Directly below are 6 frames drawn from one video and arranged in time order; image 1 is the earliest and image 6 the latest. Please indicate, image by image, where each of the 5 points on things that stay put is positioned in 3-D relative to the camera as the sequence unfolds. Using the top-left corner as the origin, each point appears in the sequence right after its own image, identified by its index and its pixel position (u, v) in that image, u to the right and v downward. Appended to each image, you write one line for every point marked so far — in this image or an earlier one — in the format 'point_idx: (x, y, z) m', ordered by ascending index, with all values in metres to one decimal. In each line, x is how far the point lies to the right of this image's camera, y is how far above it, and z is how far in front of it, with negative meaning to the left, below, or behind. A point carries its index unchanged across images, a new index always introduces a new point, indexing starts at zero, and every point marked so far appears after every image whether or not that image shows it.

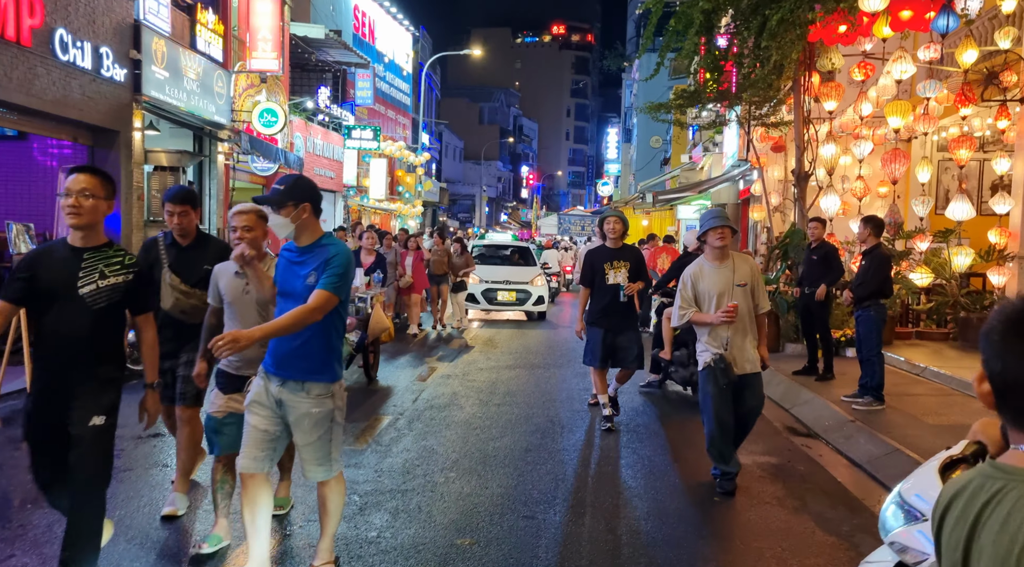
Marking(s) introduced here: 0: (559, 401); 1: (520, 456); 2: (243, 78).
0: (+0.4, -1.1, +7.9) m
1: (+0.1, -1.1, +5.8) m
2: (-4.5, +3.4, +14.8) m
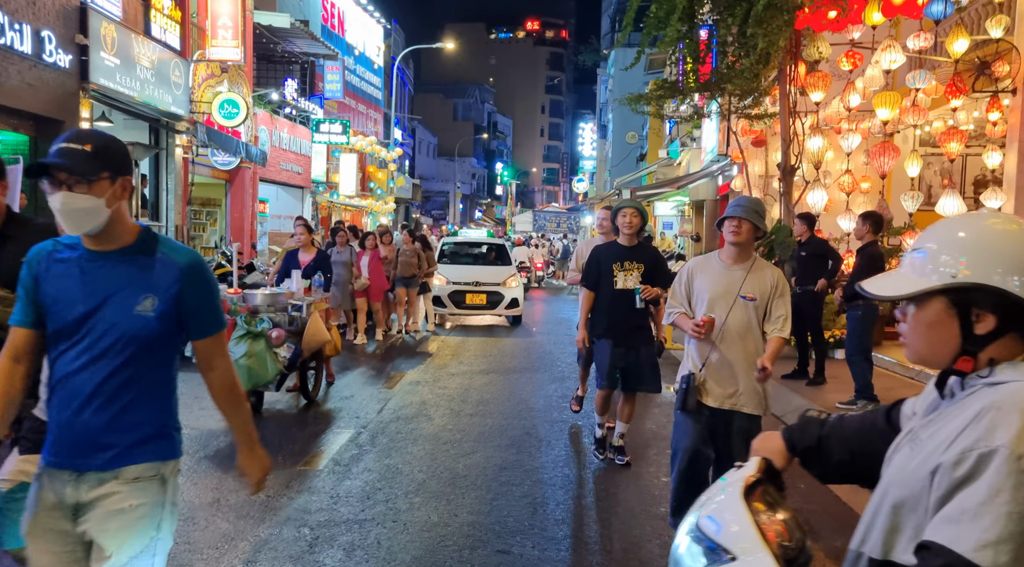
0: (+0.2, -1.1, +7.4) m
1: (-0.1, -1.2, +5.3) m
2: (-4.9, +3.4, +14.1) m
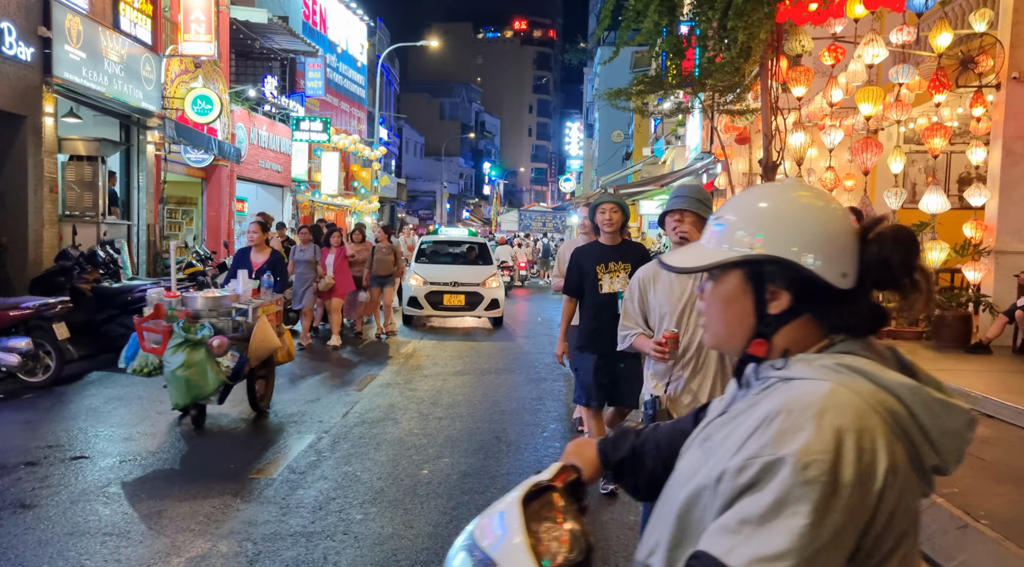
0: (0.0, -1.1, +7.2) m
1: (-0.3, -1.1, +5.0) m
2: (-5.3, +3.4, +13.8) m
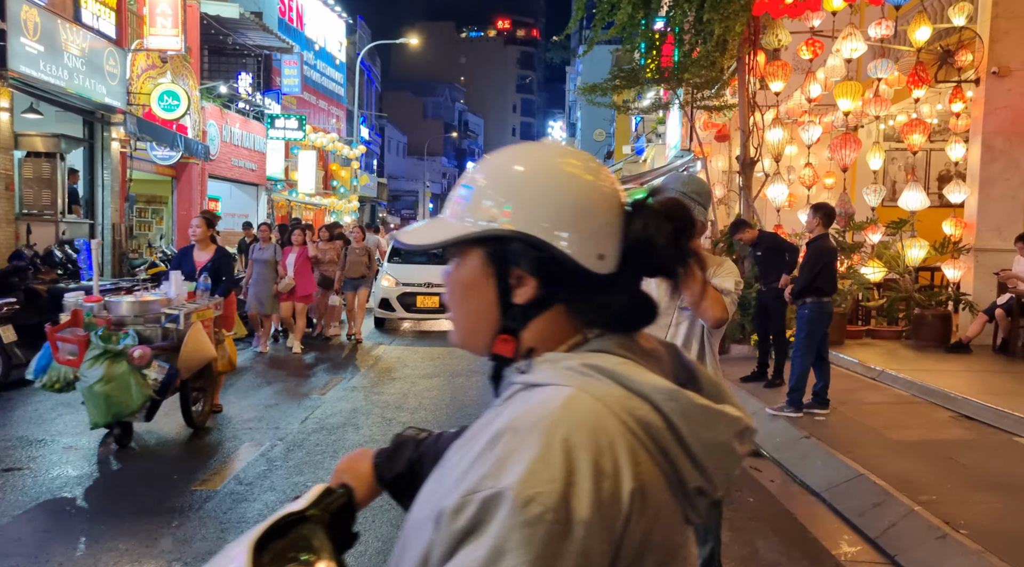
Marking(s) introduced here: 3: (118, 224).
0: (-0.3, -1.0, +6.9) m
1: (-0.5, -1.1, +4.8) m
2: (-5.7, +3.4, +13.5) m
3: (-5.9, +0.9, +13.2) m
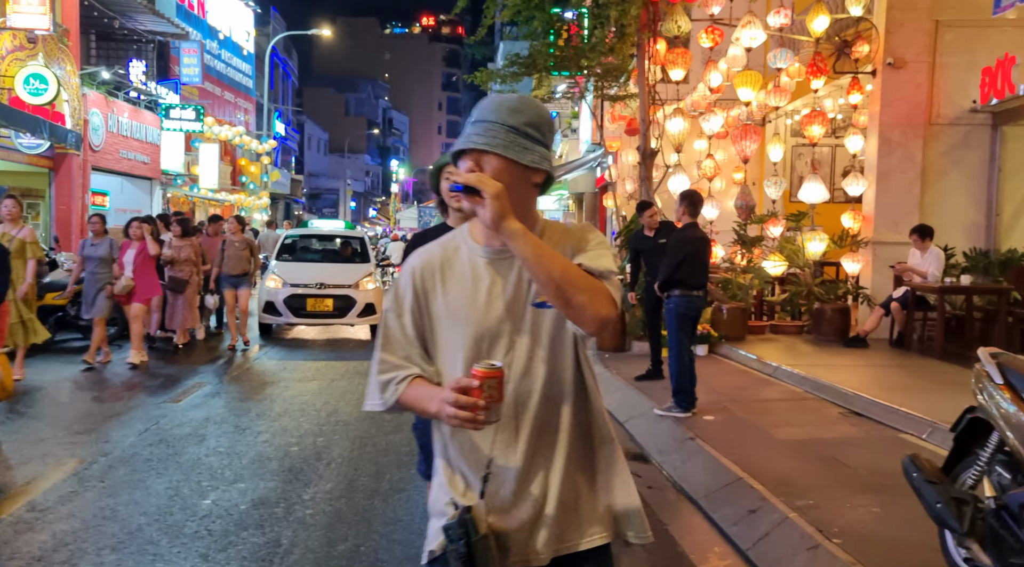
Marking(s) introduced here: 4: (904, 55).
0: (-1.2, -1.0, +6.3) m
1: (-1.3, -1.1, +4.2) m
2: (-7.1, +3.5, +12.4) m
3: (-7.3, +0.9, +12.2) m
4: (+4.5, +2.6, +10.2) m
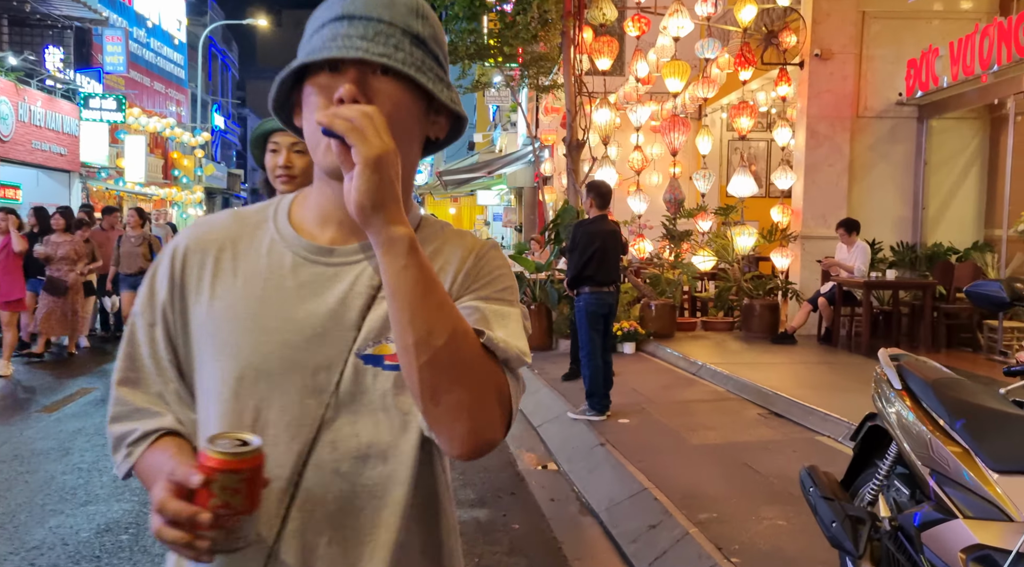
0: (-1.9, -1.0, +5.9) m
1: (-1.8, -1.1, +3.8) m
2: (-8.1, +3.5, +11.6) m
3: (-8.3, +0.9, +11.4) m
4: (+3.6, +2.7, +10.0) m
